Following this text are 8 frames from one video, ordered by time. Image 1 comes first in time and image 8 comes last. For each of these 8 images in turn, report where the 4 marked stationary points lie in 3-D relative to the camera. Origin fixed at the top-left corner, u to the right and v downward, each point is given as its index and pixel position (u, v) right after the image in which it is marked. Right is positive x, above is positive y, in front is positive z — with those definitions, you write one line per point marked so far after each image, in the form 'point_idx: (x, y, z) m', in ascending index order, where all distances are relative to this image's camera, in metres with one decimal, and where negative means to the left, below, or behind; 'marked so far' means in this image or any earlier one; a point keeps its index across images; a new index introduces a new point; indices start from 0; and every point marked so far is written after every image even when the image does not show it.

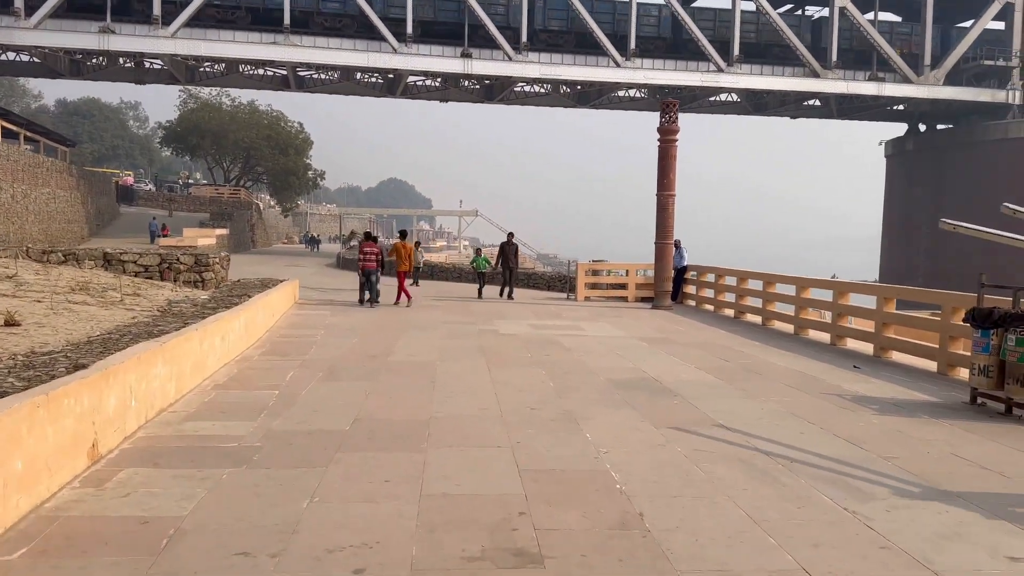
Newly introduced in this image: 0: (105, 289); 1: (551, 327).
0: (-6.5, 0.0, +13.2) m
1: (+0.6, -0.6, +13.3) m
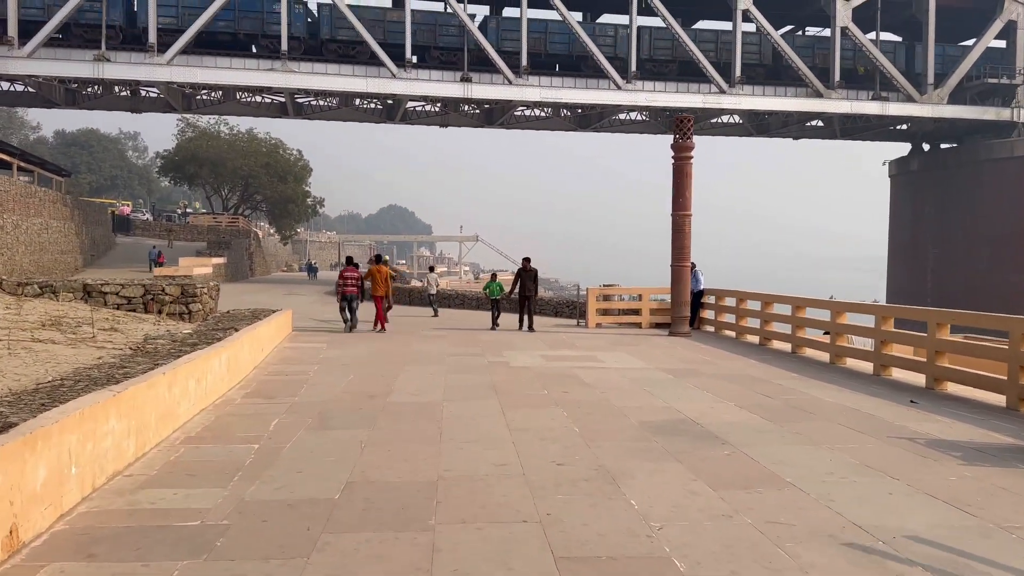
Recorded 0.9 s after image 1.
0: (-6.3, -0.5, +12.1) m
1: (+0.7, -1.0, +12.2) m
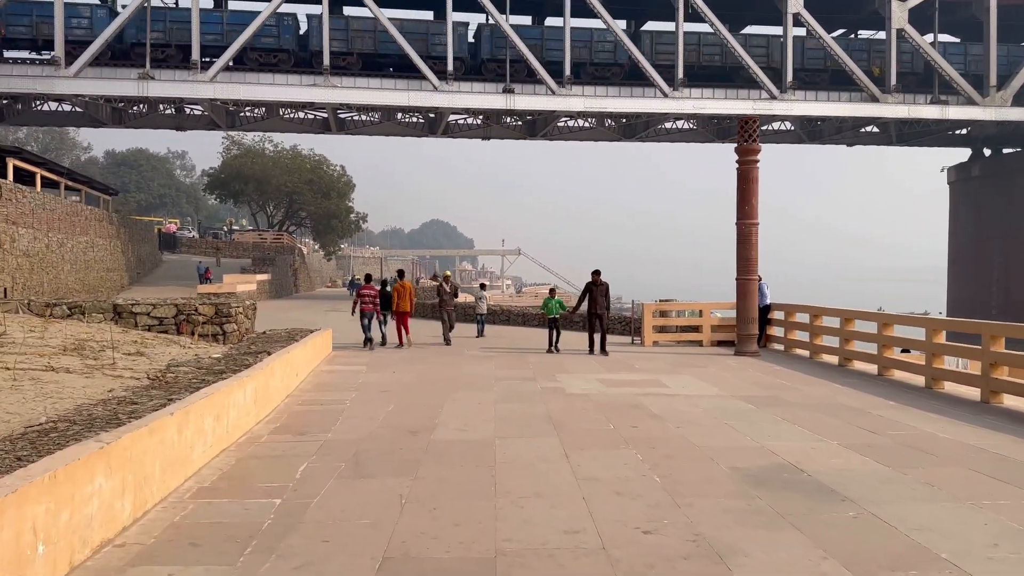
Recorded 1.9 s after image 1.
0: (-5.6, -0.8, +11.3) m
1: (+1.5, -1.3, +11.0) m
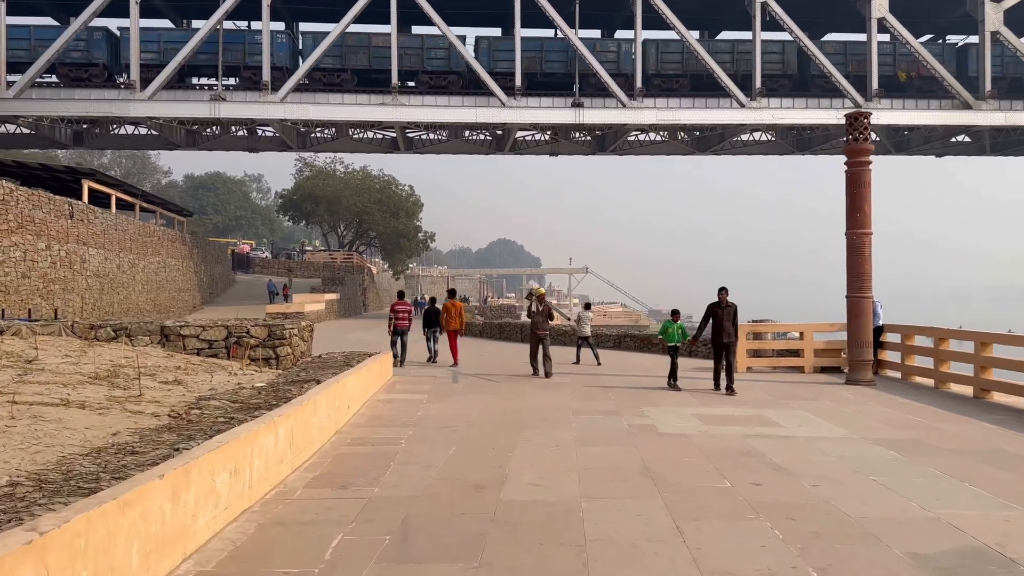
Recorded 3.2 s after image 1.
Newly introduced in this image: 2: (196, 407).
0: (-4.6, -1.1, +10.2) m
1: (+2.4, -1.5, +9.4) m
2: (-3.0, -1.1, +7.7) m
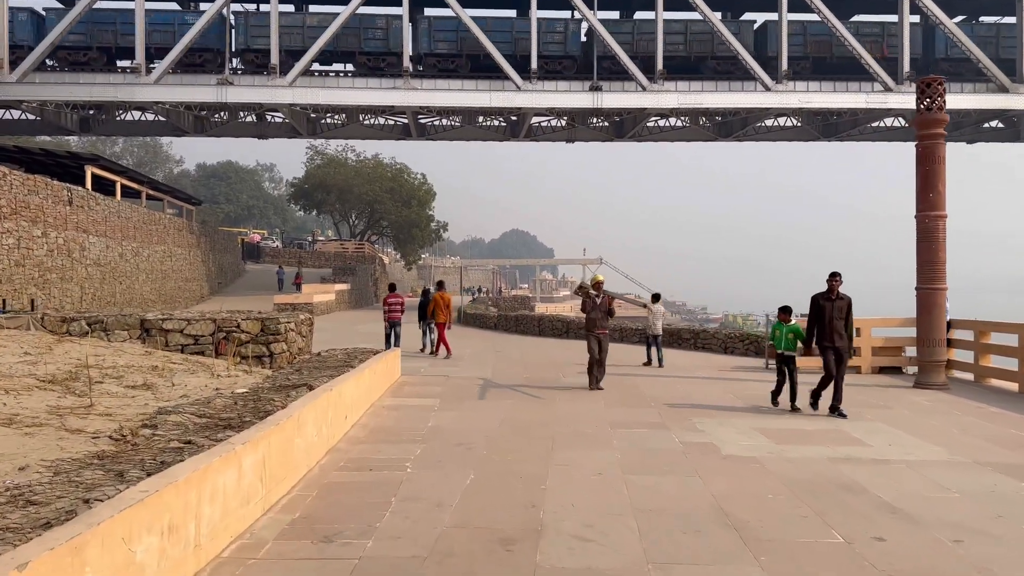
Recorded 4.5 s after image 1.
0: (-4.3, -1.0, +8.8) m
1: (+2.7, -1.4, +7.8) m
2: (-2.7, -1.0, +6.2) m
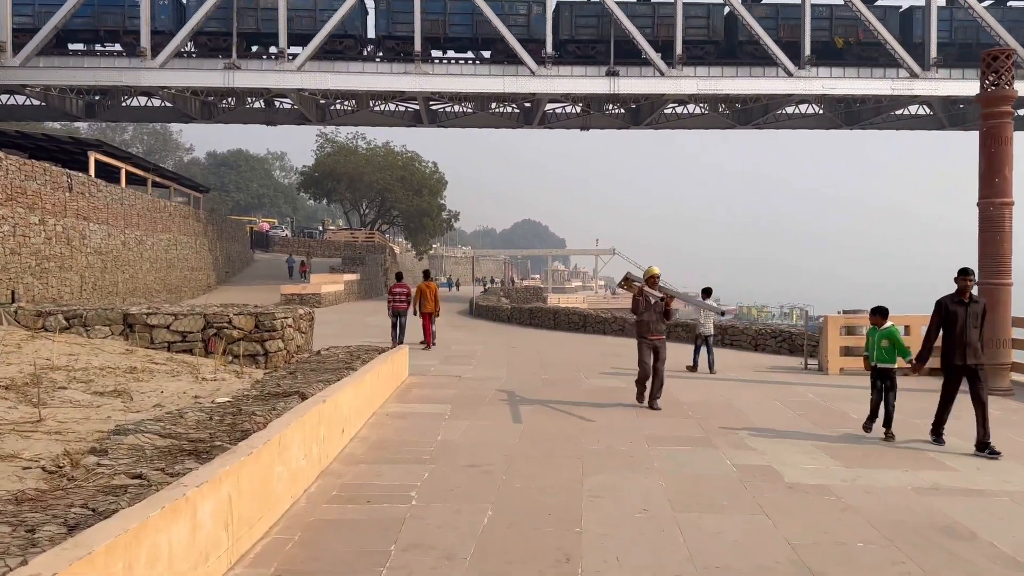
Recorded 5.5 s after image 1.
0: (-4.1, -0.9, +7.7) m
1: (+2.9, -1.4, +6.7) m
2: (-2.5, -1.0, +5.2) m
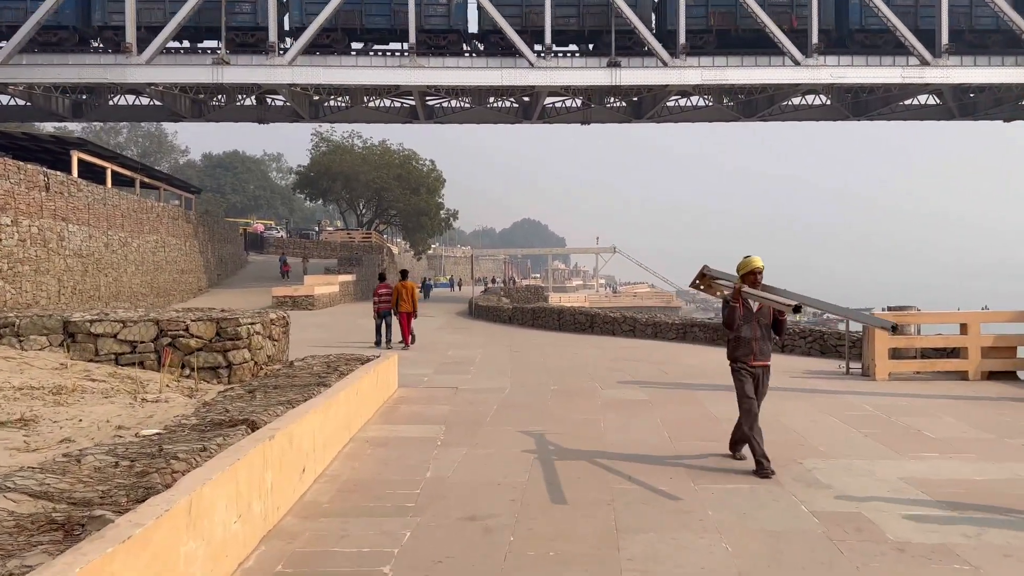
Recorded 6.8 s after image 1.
0: (-4.1, -0.9, +6.2) m
1: (+2.9, -1.3, +5.1) m
2: (-2.5, -1.0, +3.7) m
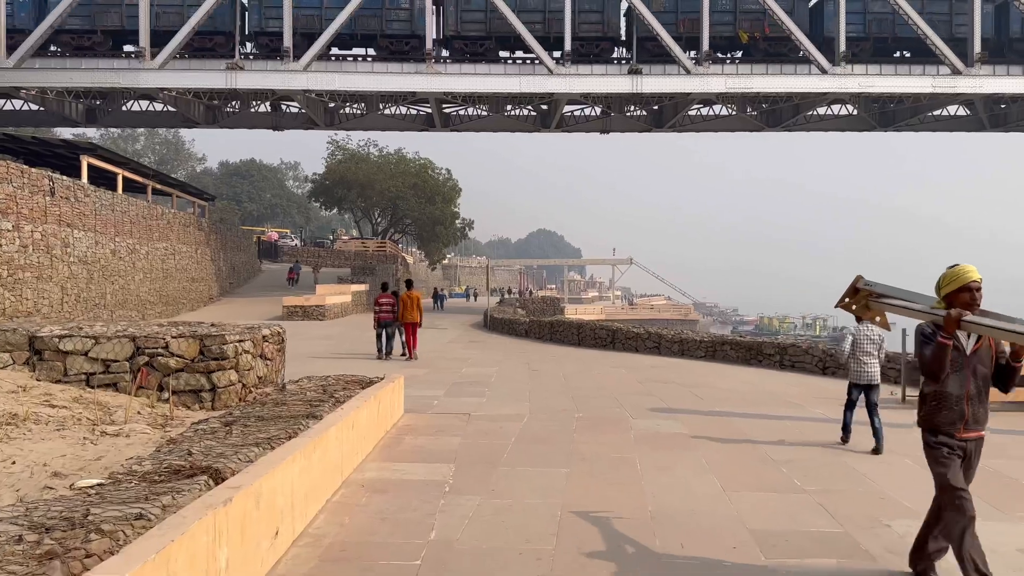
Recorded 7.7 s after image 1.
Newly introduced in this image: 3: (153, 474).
0: (-3.9, -1.0, +5.2) m
1: (+3.1, -1.4, +4.0) m
2: (-2.4, -1.0, +2.6) m
3: (-2.0, -1.0, +4.7) m
